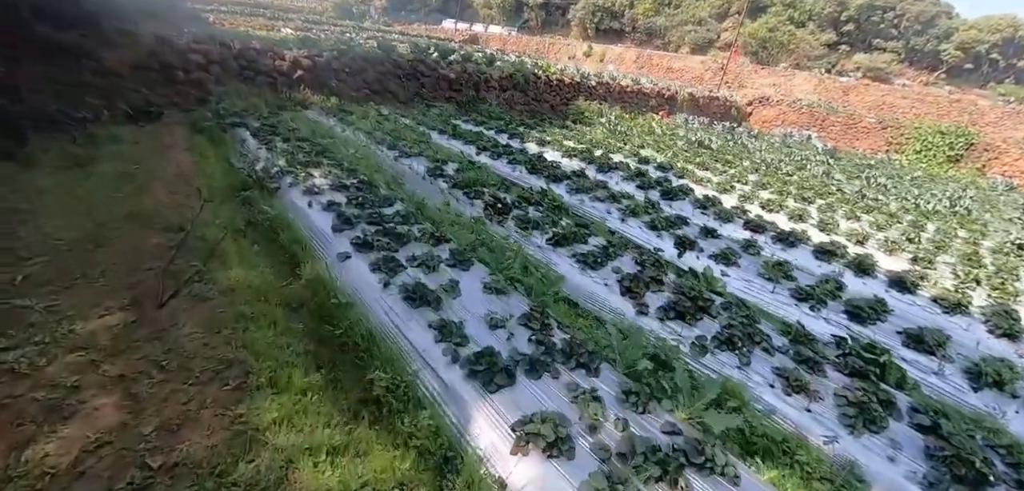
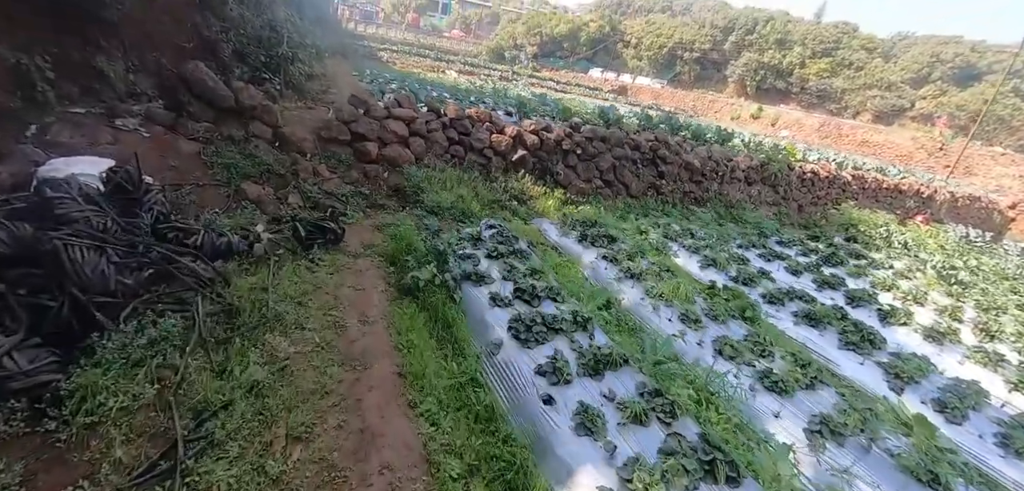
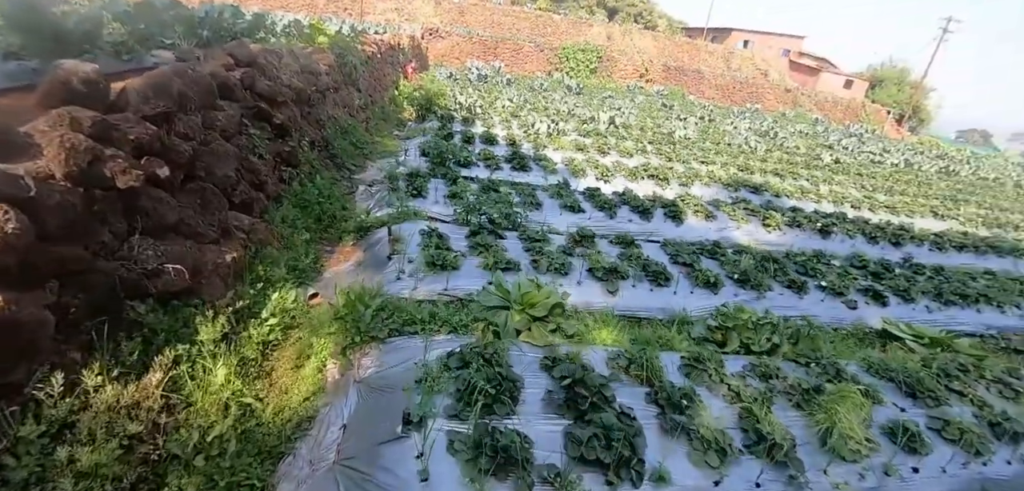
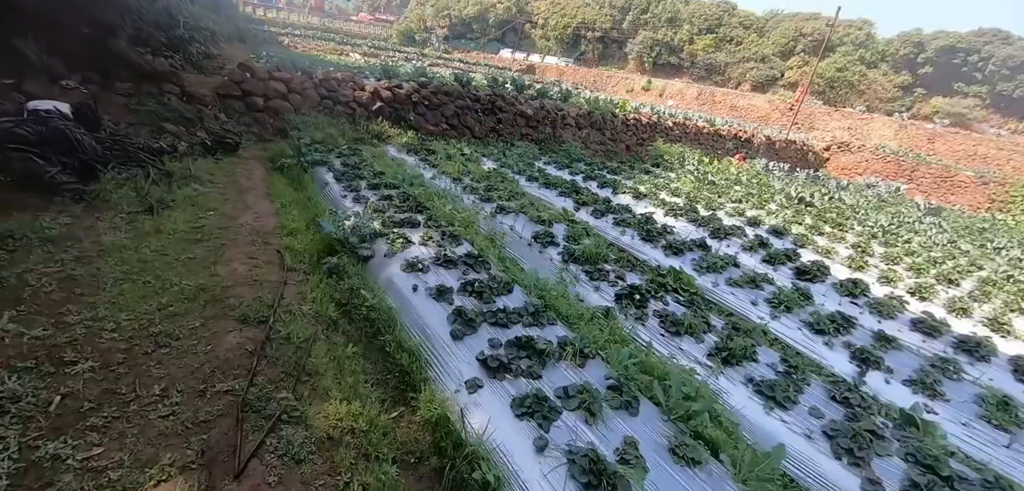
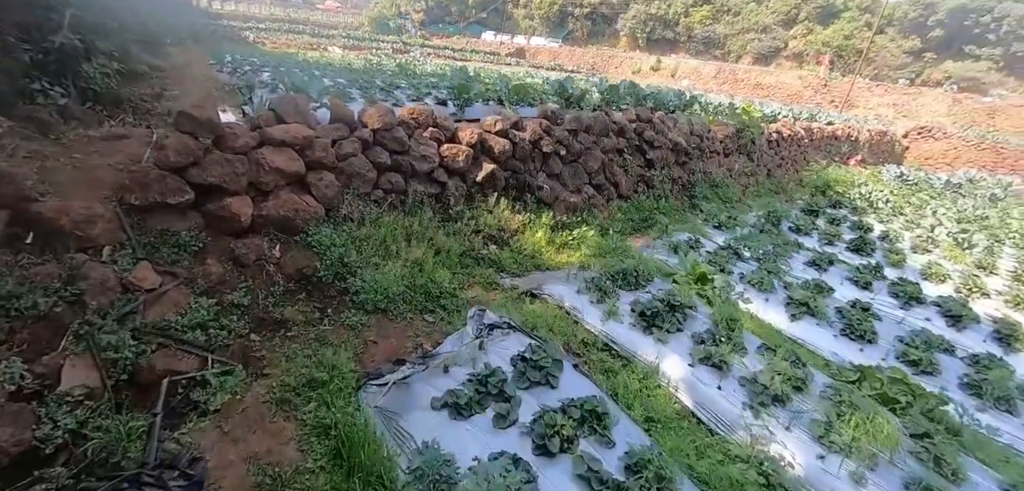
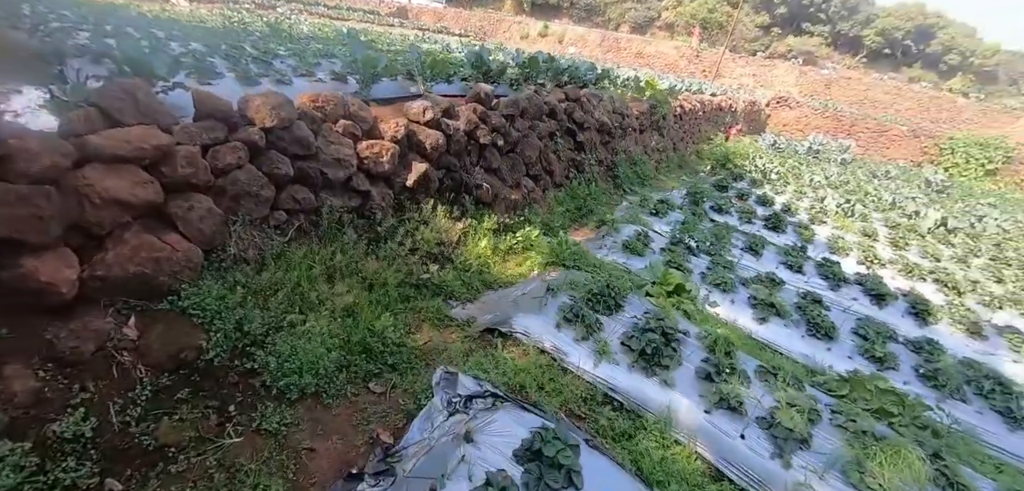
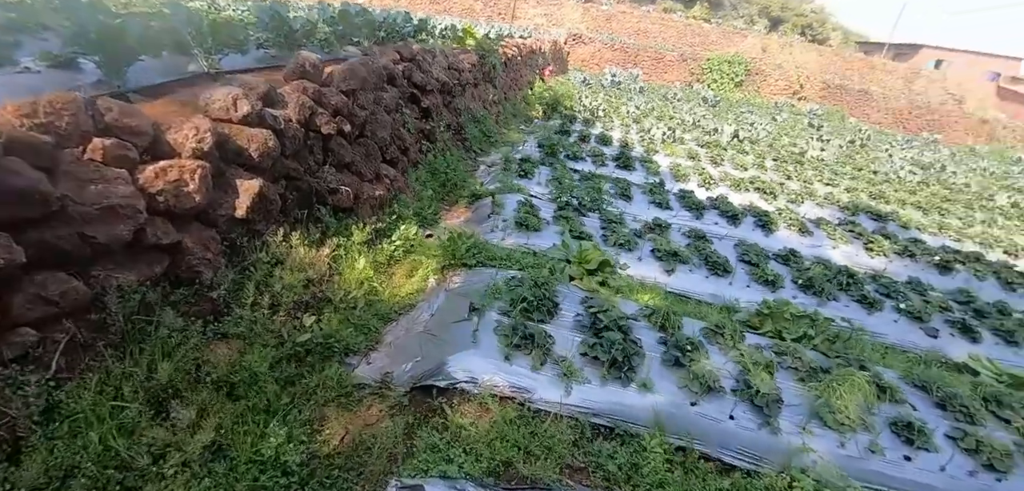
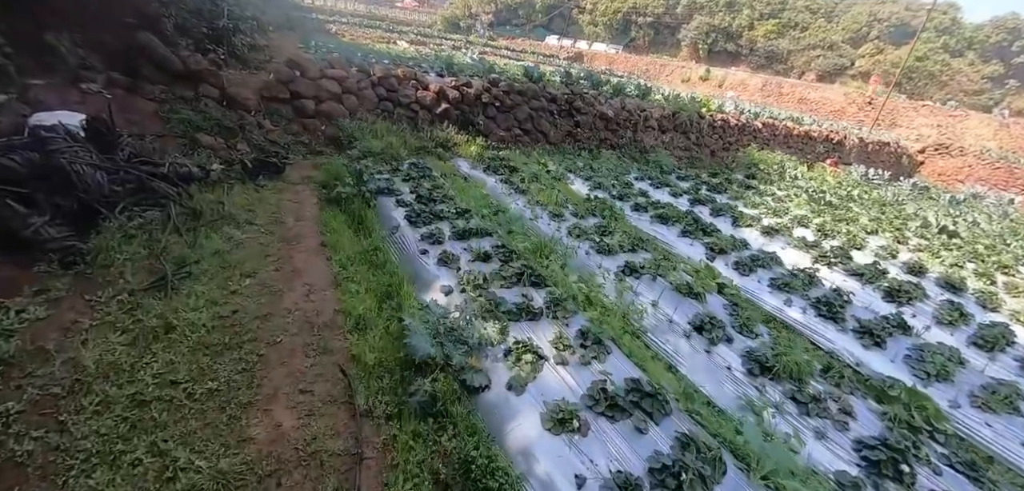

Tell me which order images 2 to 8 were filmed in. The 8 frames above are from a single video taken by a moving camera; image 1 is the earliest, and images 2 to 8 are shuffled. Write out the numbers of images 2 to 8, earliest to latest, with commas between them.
4, 8, 2, 5, 6, 7, 3
